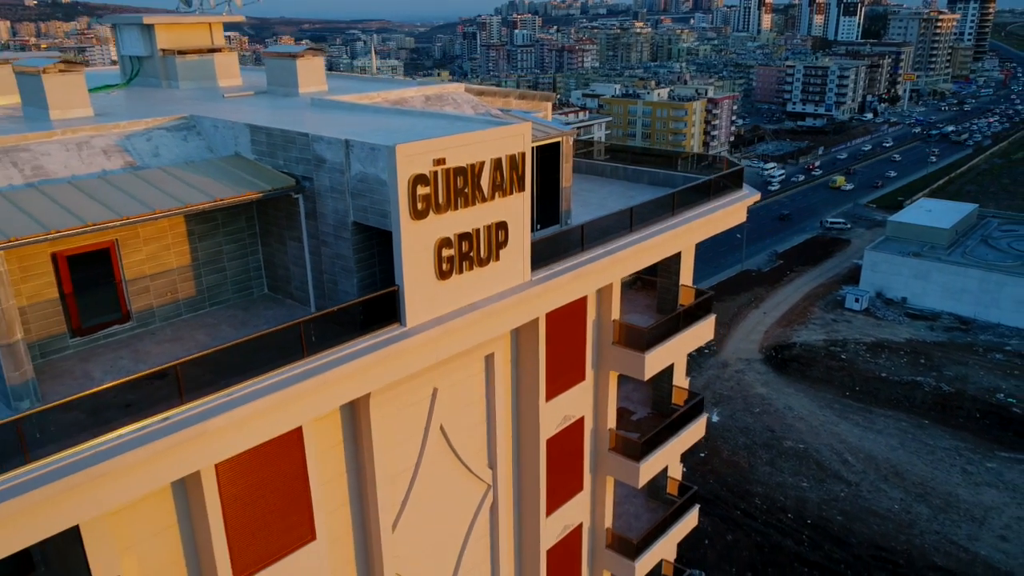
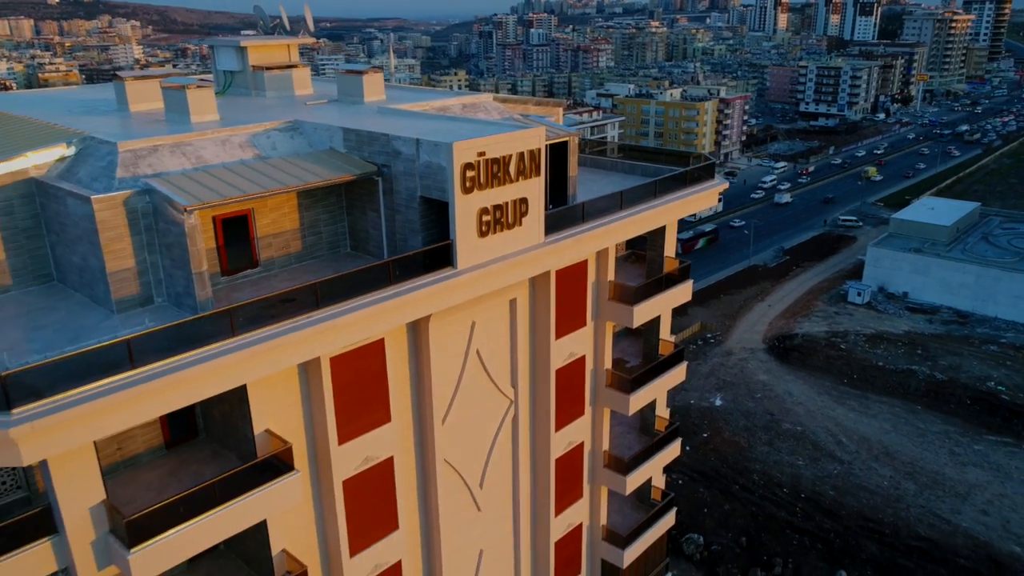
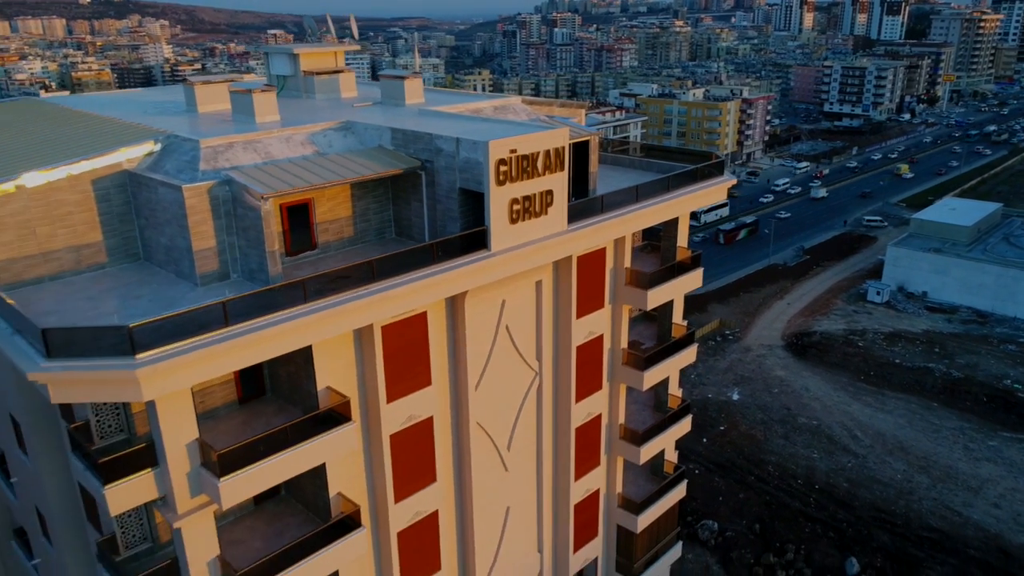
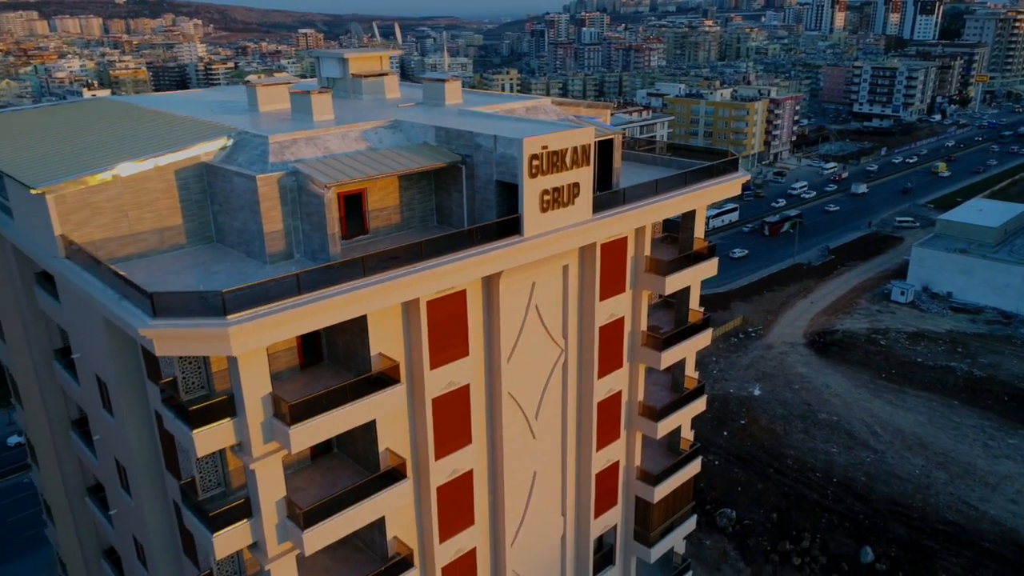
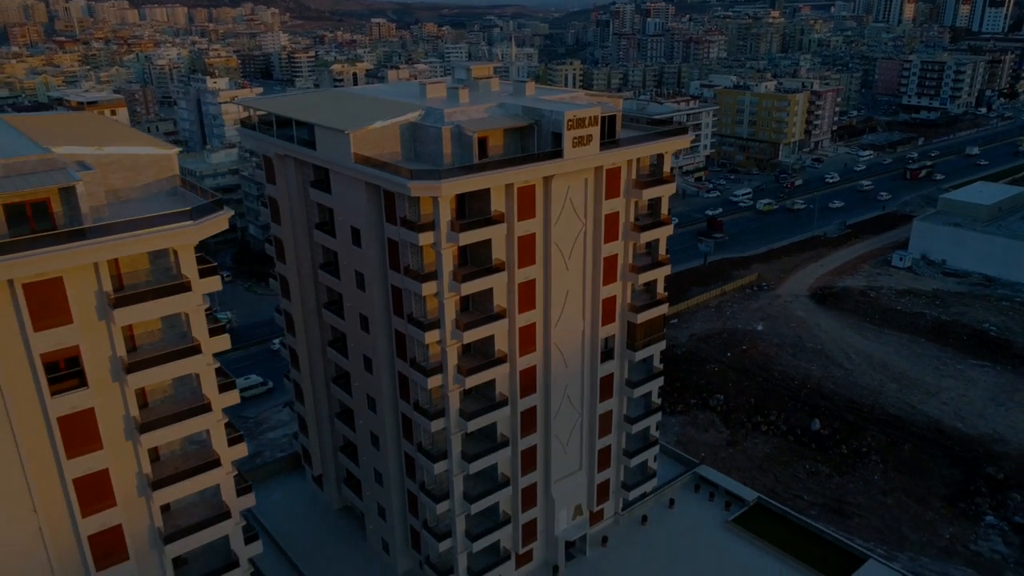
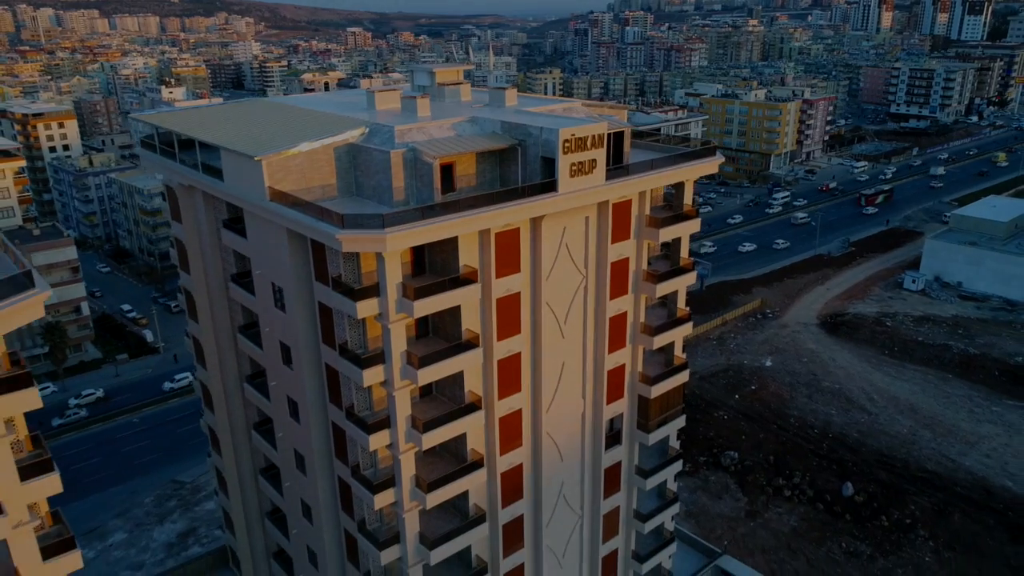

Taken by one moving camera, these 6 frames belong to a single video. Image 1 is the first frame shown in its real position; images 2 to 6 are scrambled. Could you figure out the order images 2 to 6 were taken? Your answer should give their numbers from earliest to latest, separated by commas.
2, 3, 4, 6, 5
